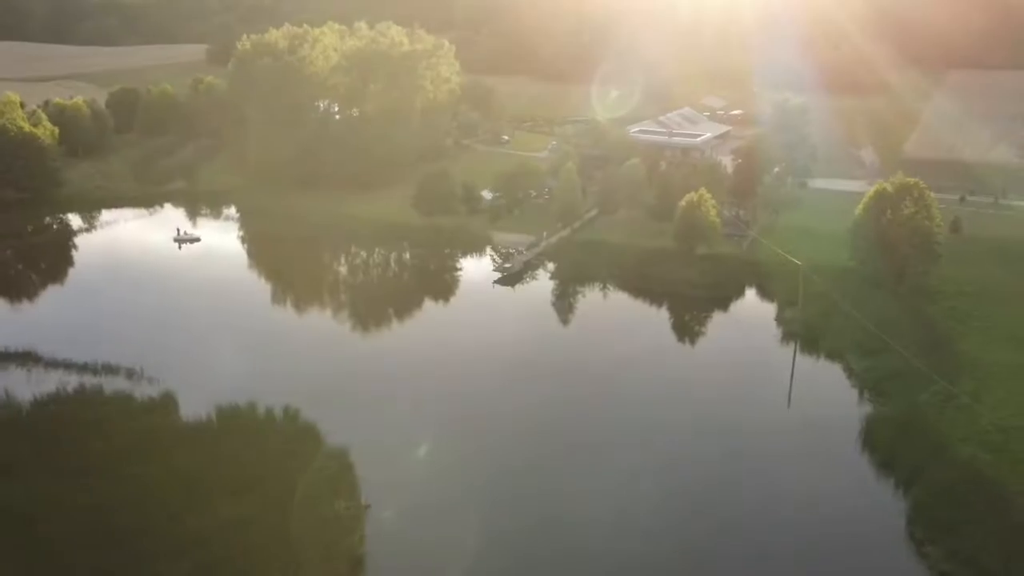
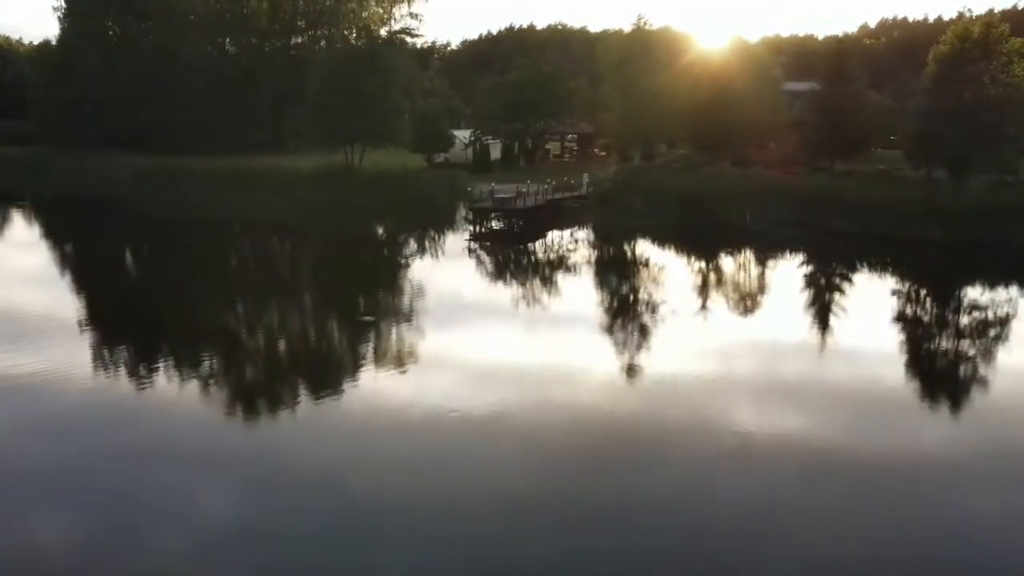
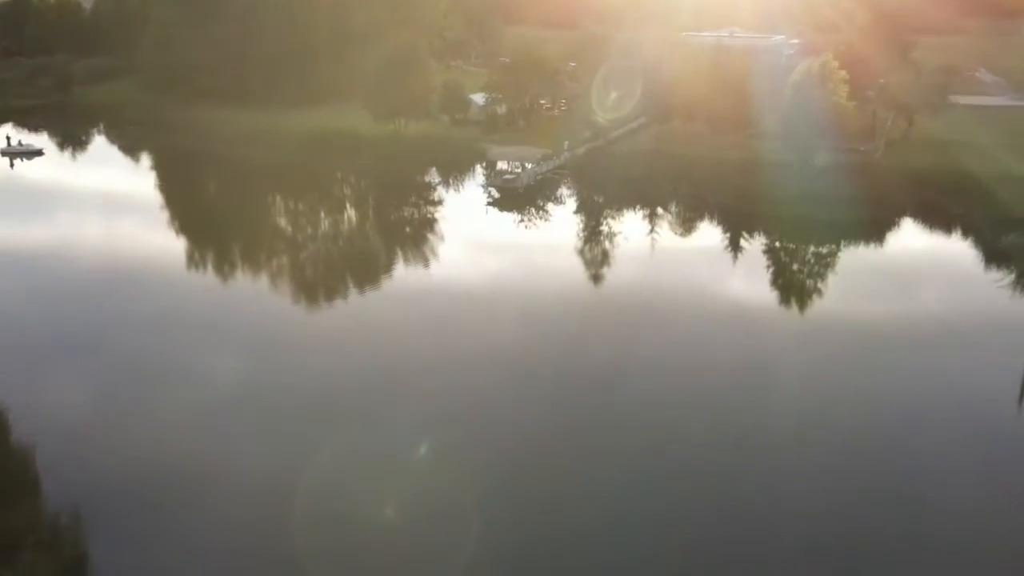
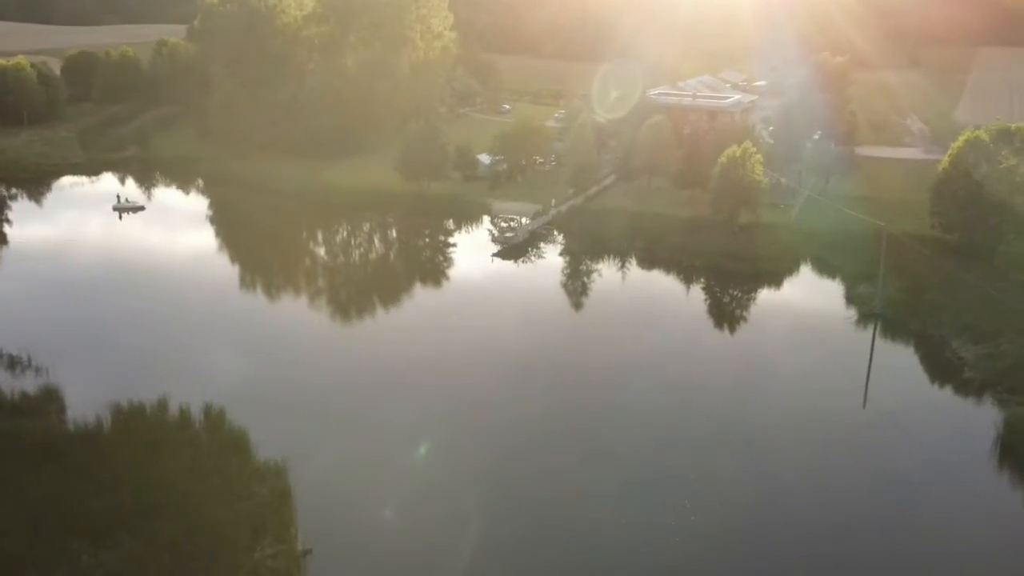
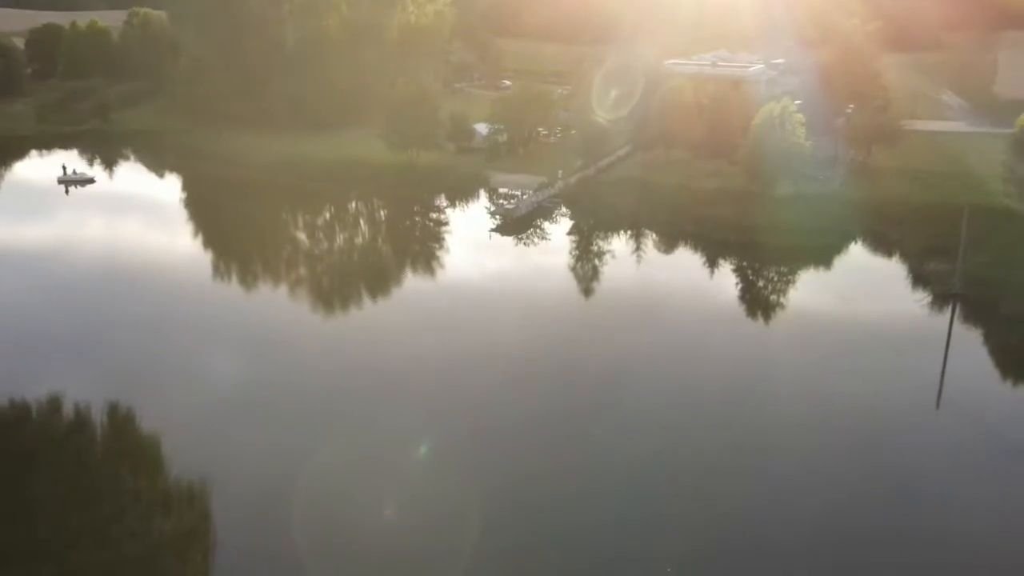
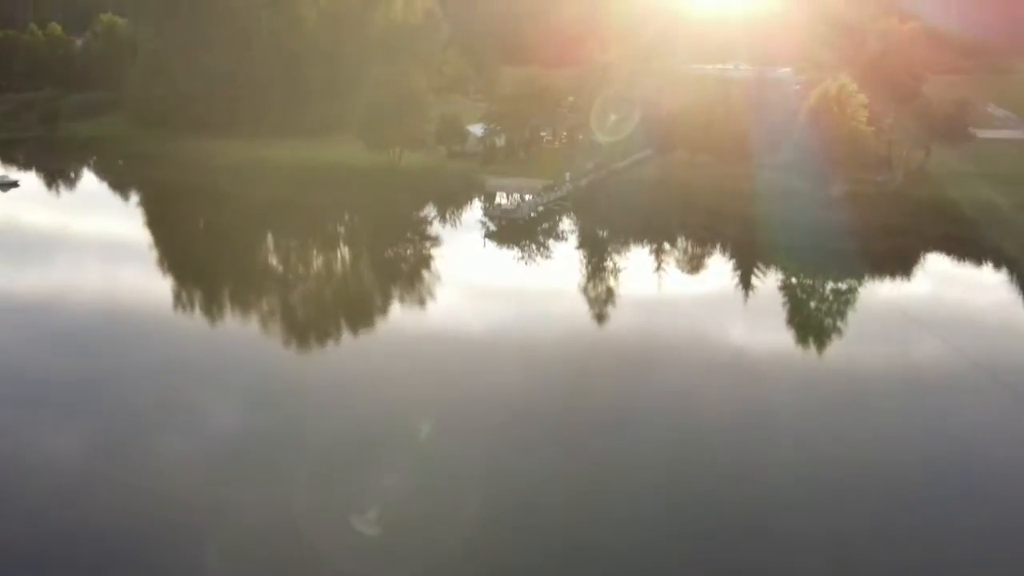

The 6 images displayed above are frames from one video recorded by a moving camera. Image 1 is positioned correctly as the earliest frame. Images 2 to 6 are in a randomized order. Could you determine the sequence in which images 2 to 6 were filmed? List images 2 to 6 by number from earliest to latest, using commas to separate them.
4, 5, 3, 6, 2
